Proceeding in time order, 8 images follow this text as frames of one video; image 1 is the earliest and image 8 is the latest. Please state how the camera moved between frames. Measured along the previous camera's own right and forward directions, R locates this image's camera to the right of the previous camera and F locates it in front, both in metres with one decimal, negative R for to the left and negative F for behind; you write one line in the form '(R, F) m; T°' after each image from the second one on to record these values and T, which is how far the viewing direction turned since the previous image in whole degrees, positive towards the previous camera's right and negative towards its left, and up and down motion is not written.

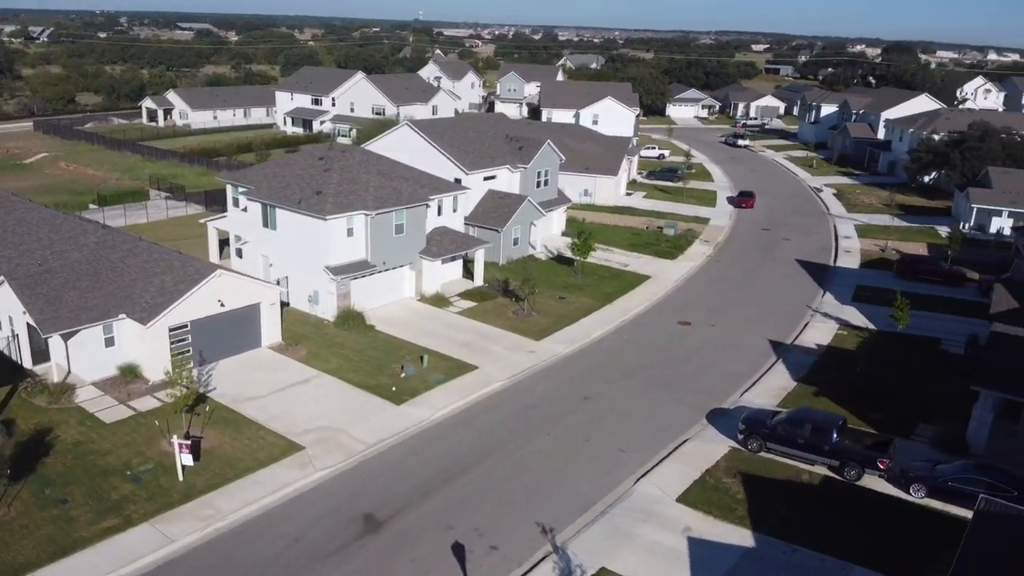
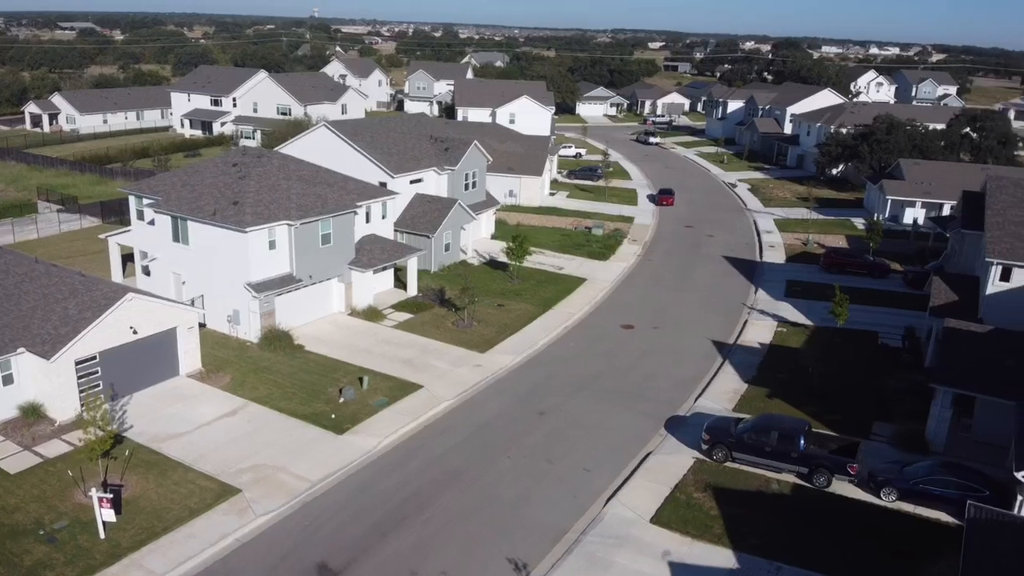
(-1.1, +1.6) m; +6°
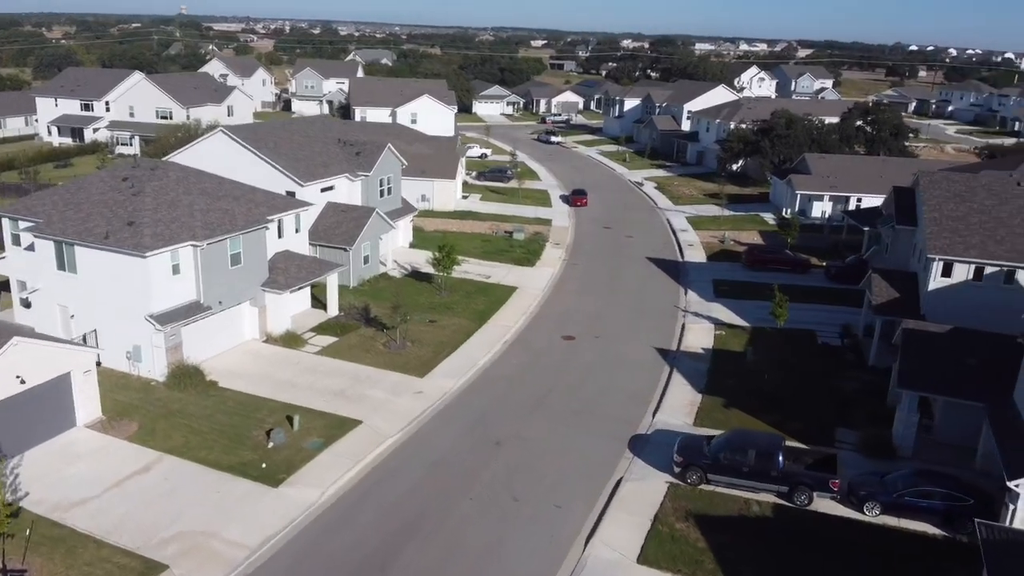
(-1.5, +2.1) m; +8°
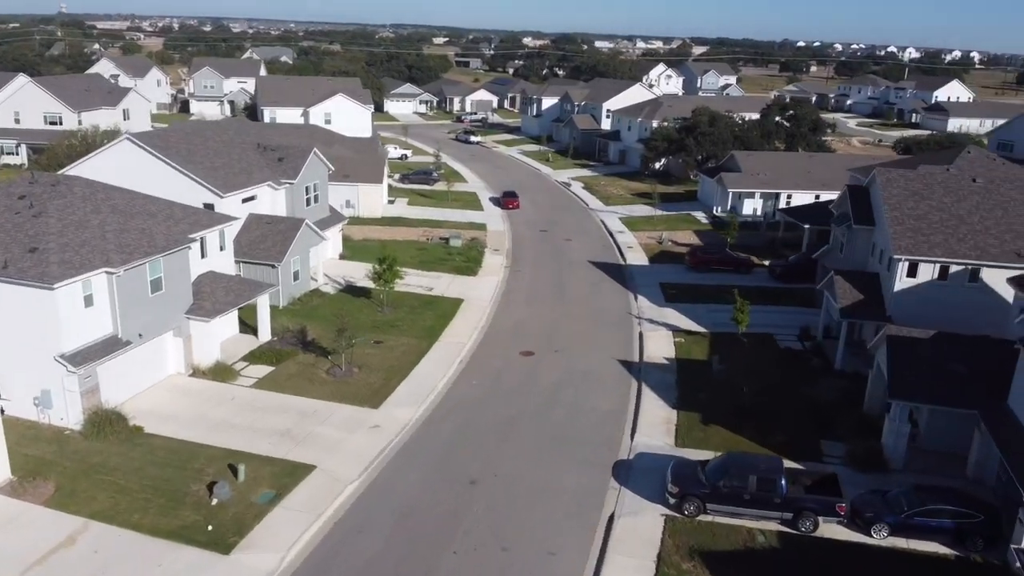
(-1.5, +2.1) m; +6°
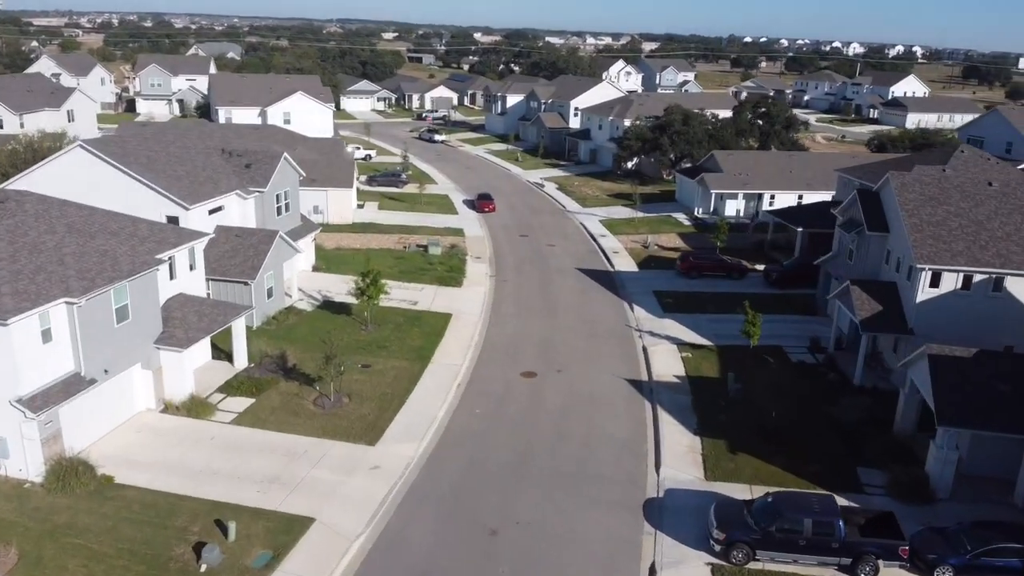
(-1.5, +2.1) m; +3°
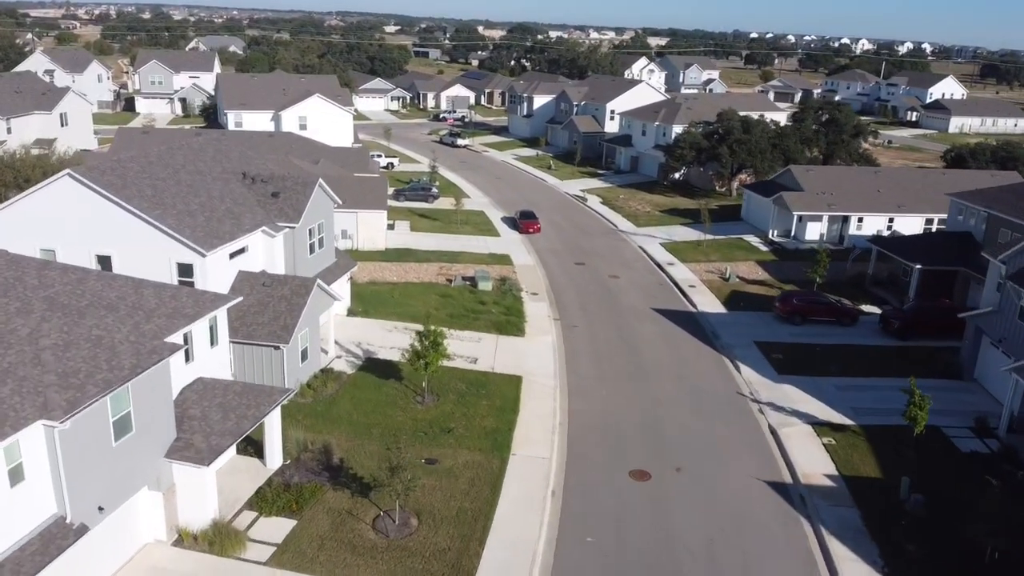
(-2.8, +5.7) m; 0°
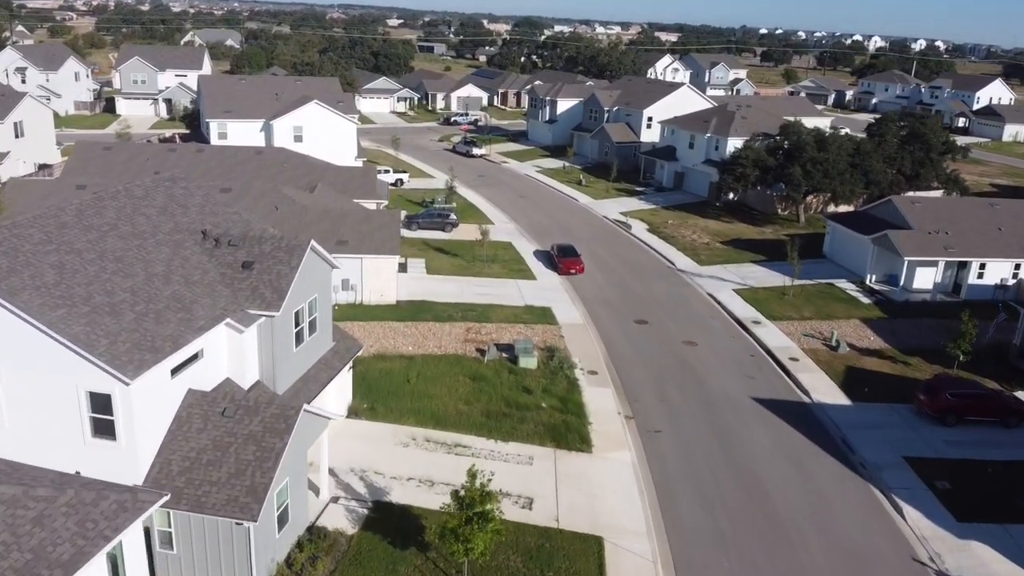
(-1.6, +8.1) m; 0°
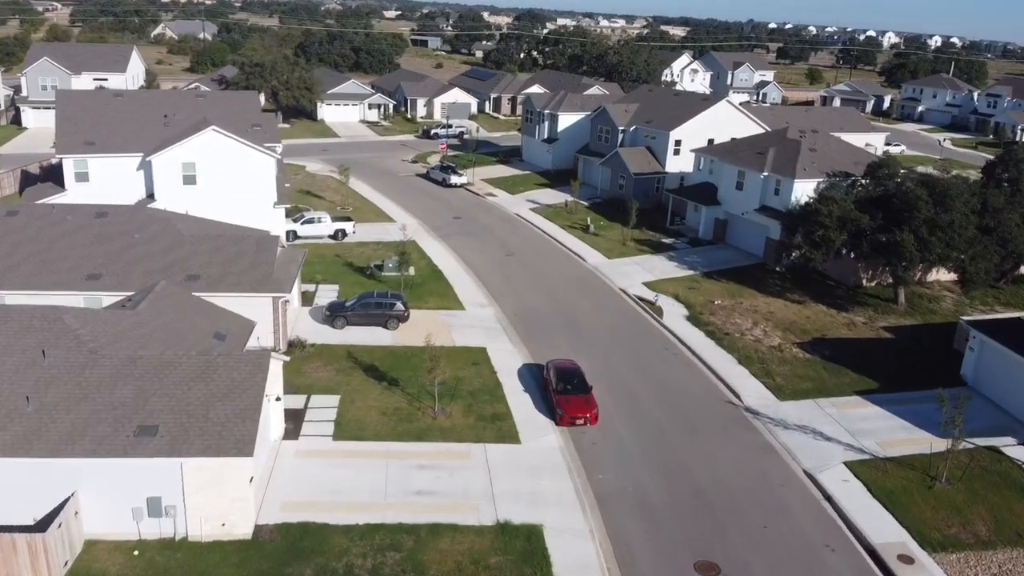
(+0.9, +14.2) m; 0°
